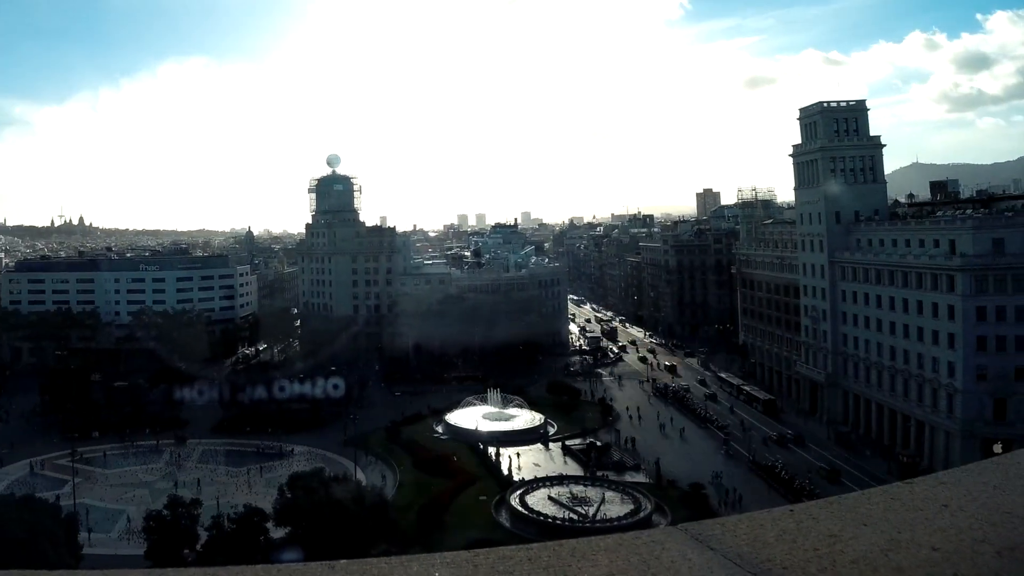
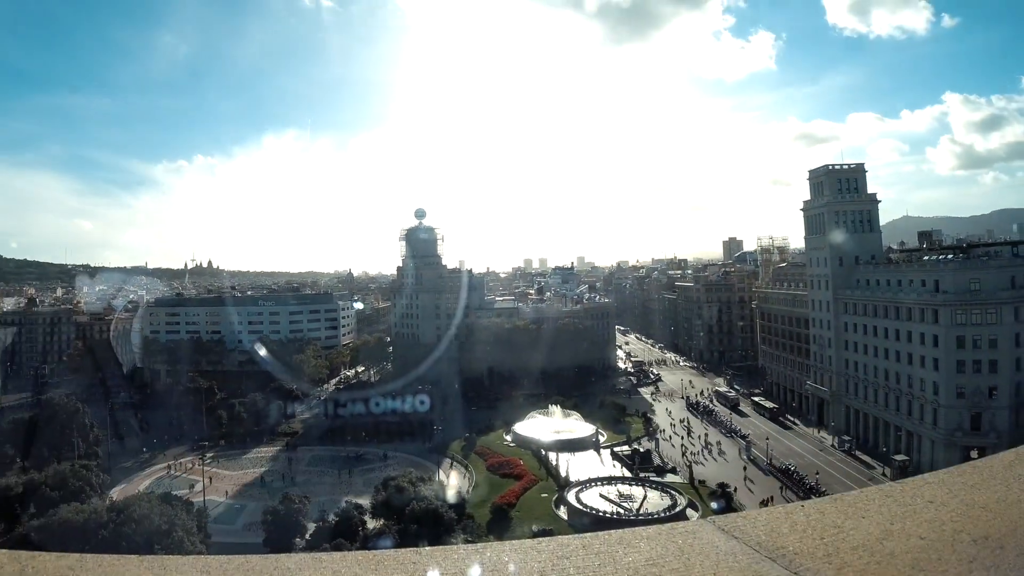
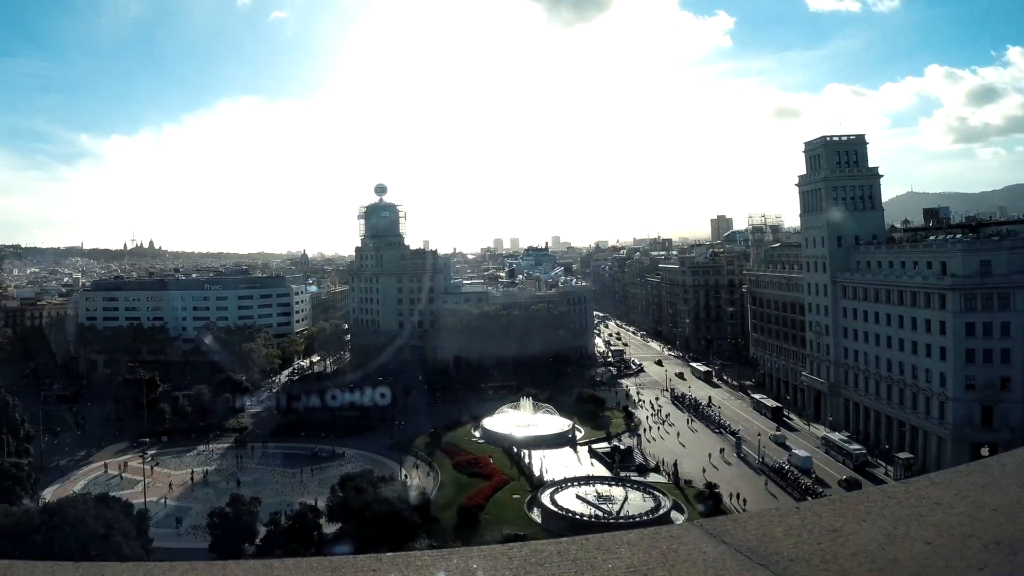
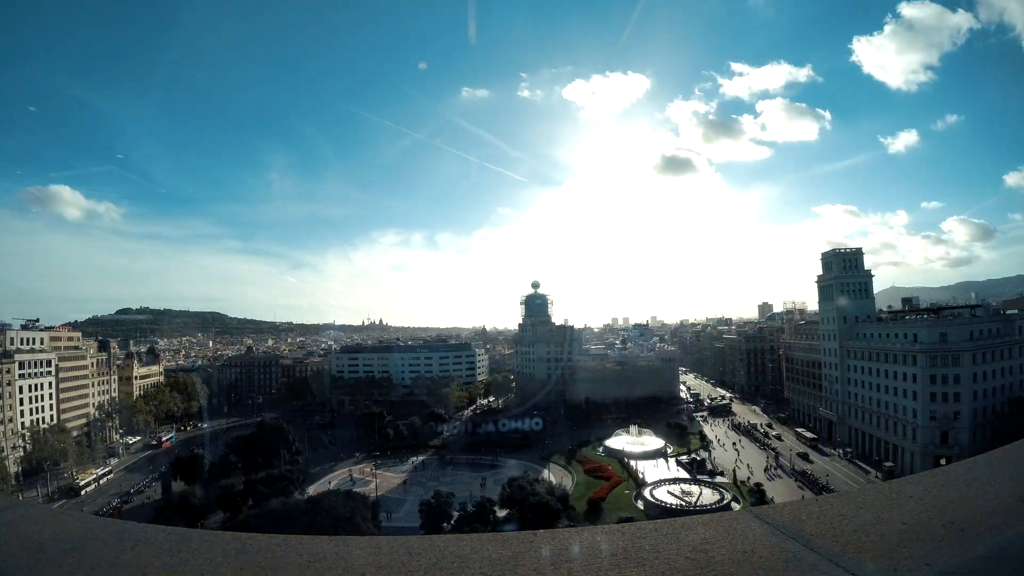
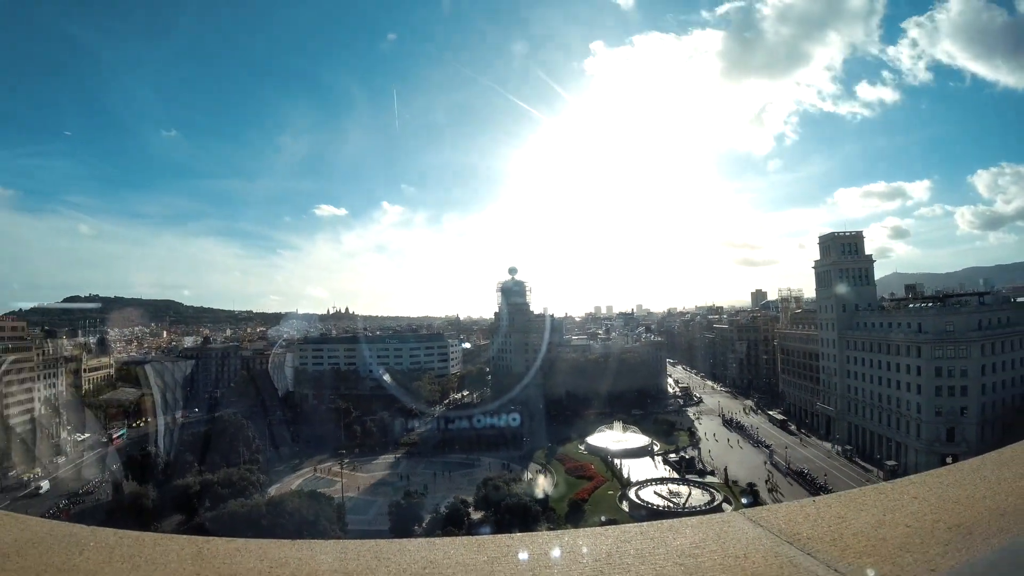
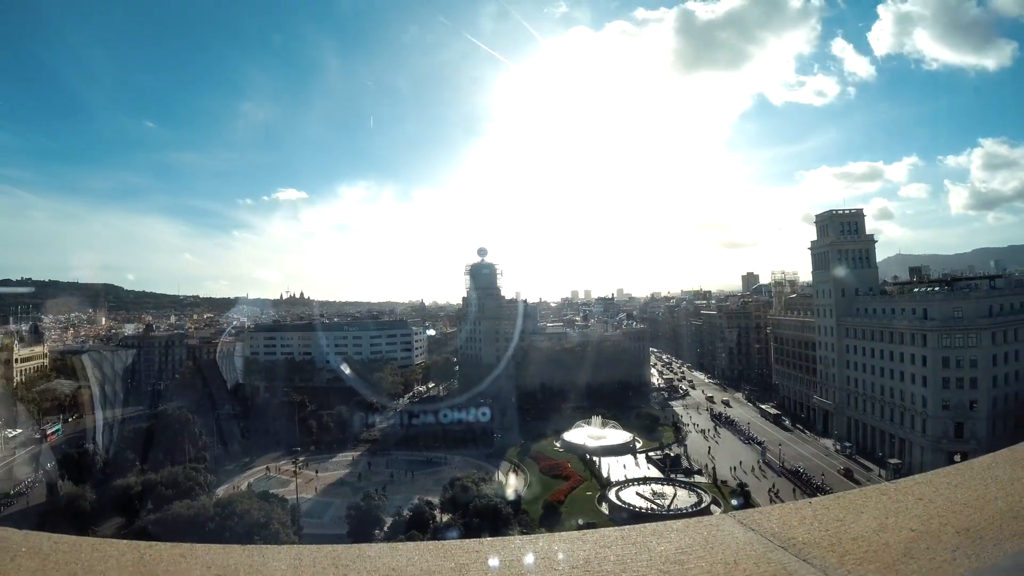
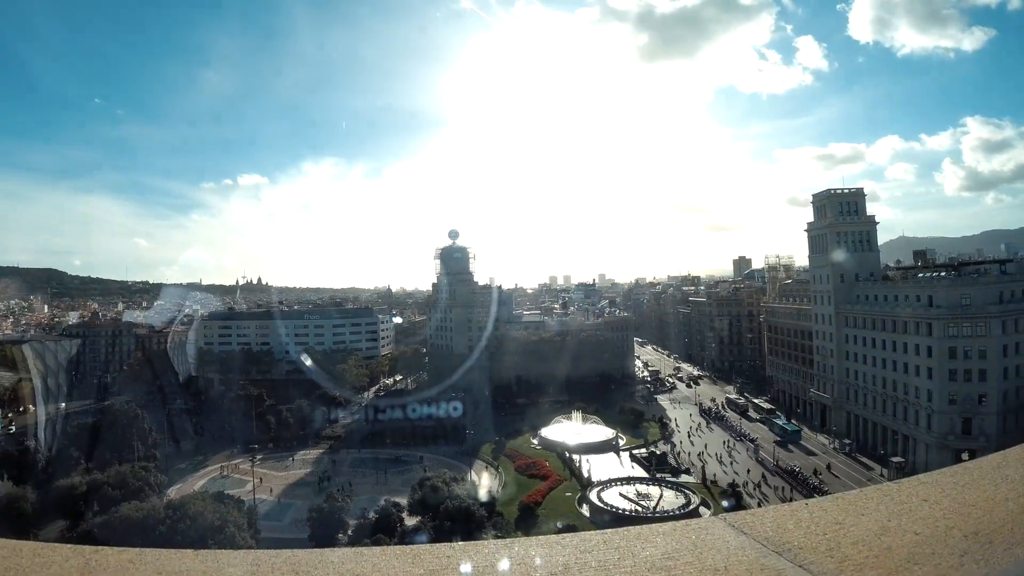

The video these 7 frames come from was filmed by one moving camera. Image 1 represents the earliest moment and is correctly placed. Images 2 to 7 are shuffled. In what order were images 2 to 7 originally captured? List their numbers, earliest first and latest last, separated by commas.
3, 2, 7, 6, 5, 4
